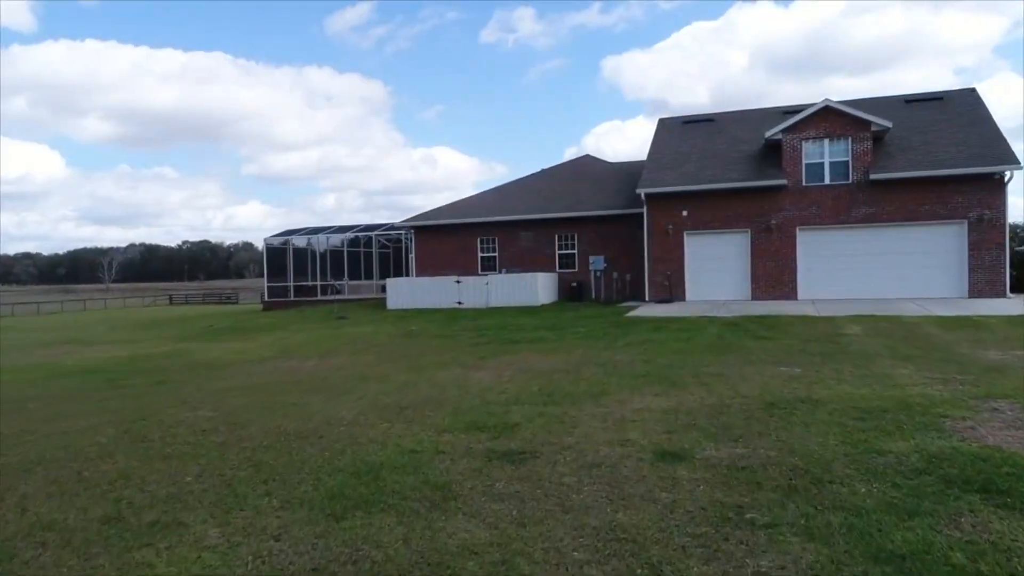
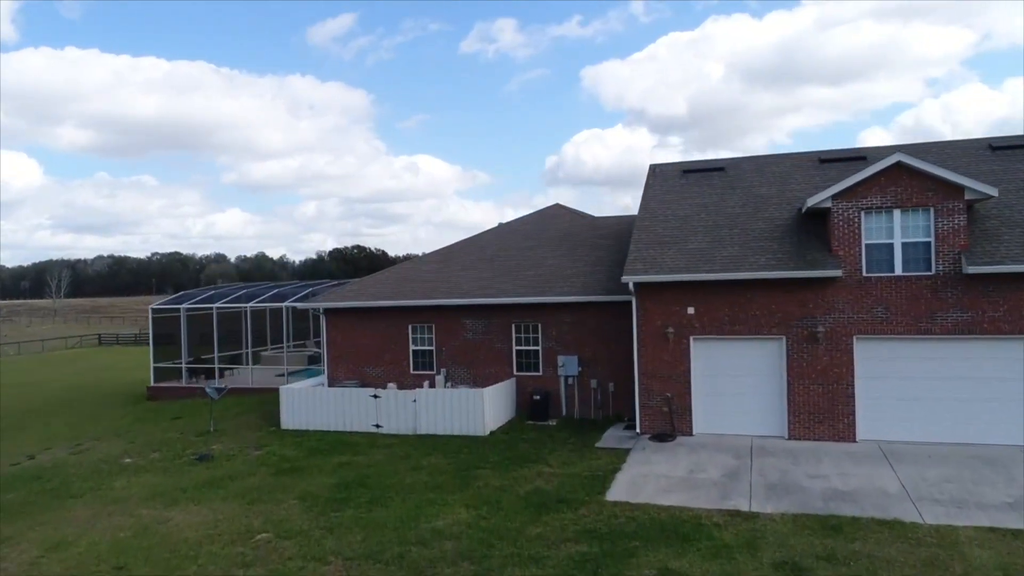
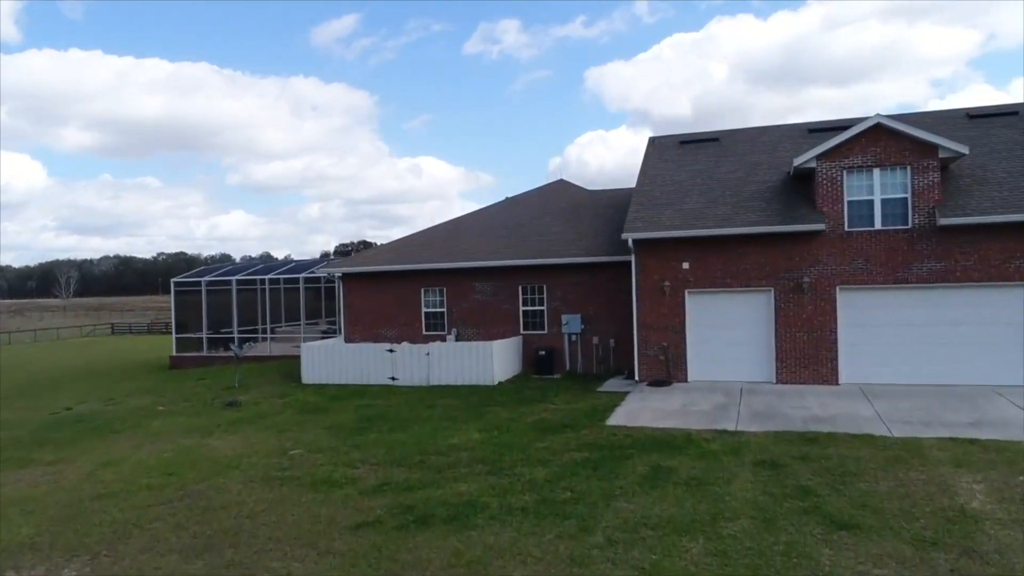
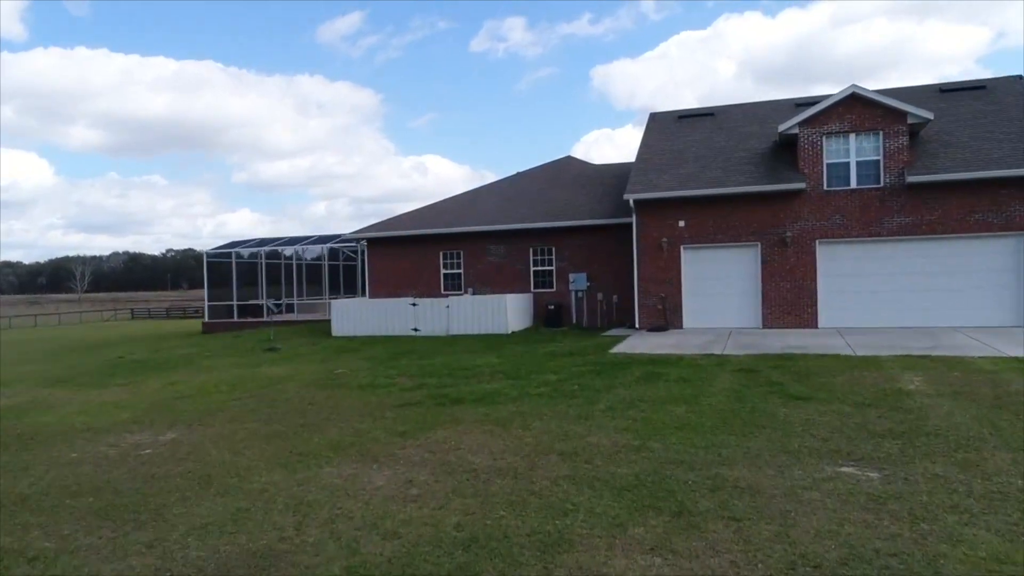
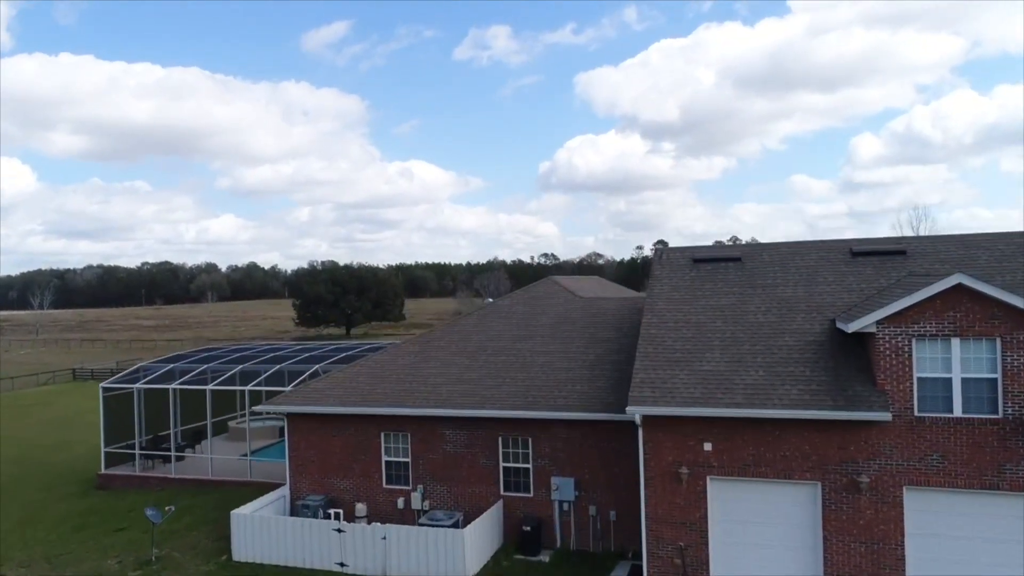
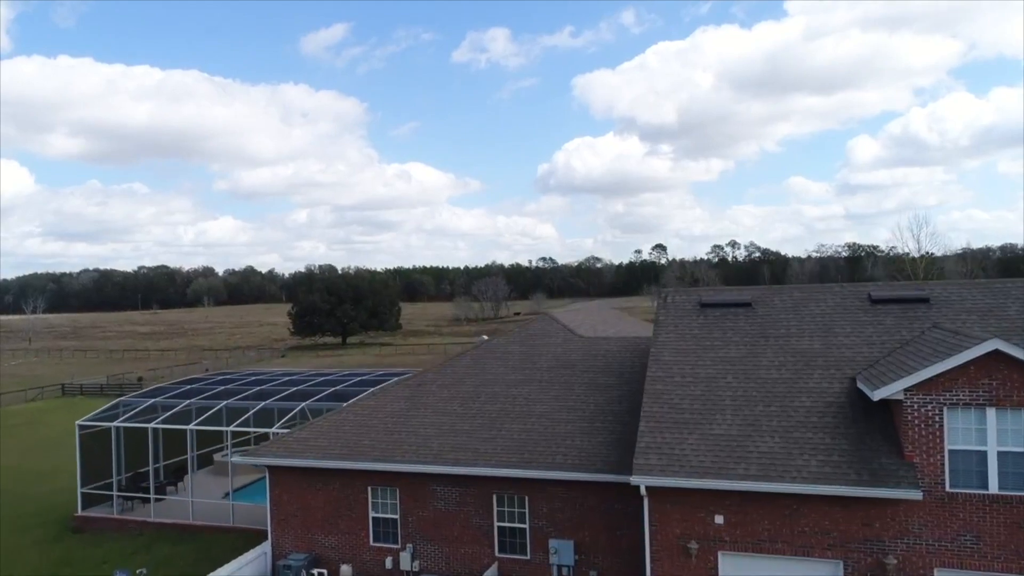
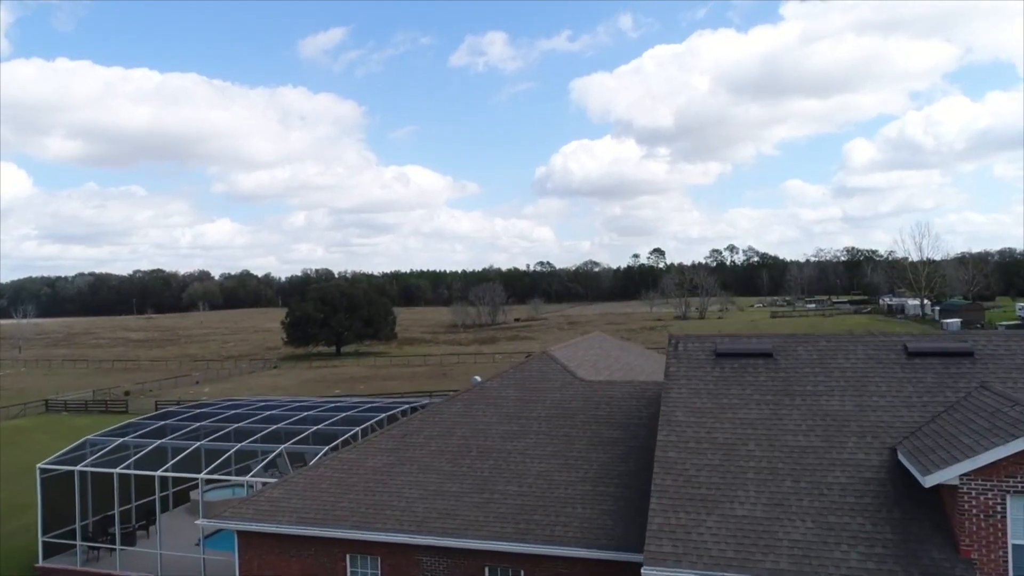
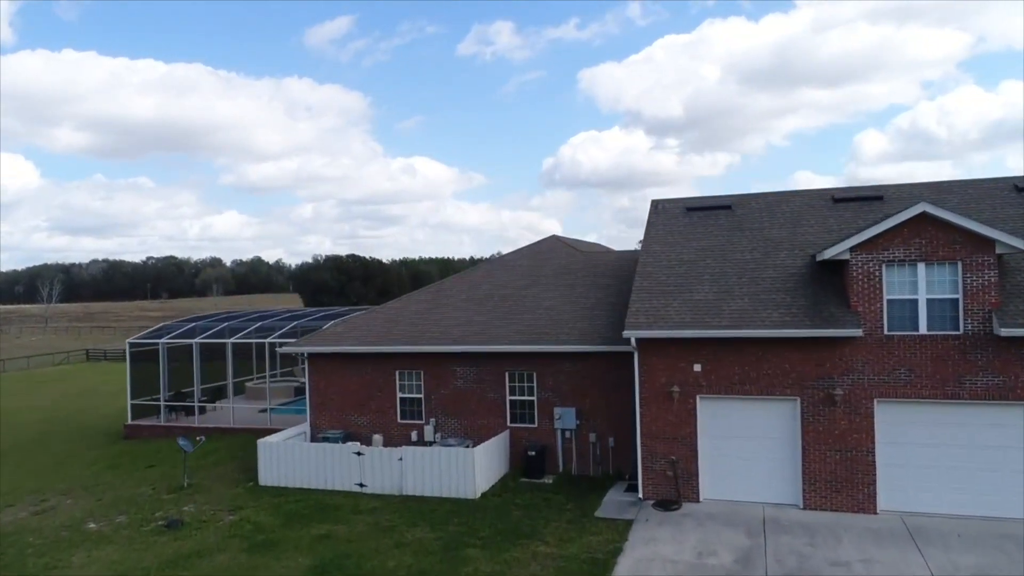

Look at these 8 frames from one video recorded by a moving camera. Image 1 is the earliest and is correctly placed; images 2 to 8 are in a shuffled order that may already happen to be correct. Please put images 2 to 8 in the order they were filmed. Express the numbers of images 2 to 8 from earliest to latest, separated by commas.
4, 3, 2, 8, 5, 6, 7
